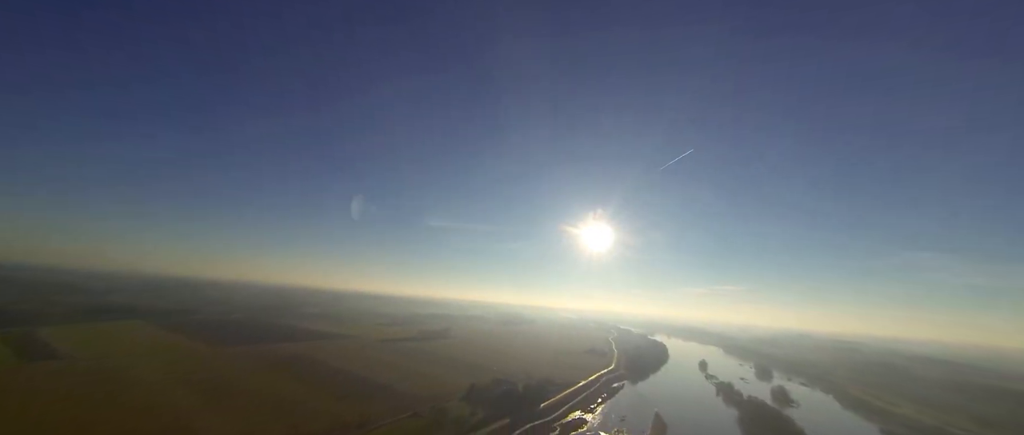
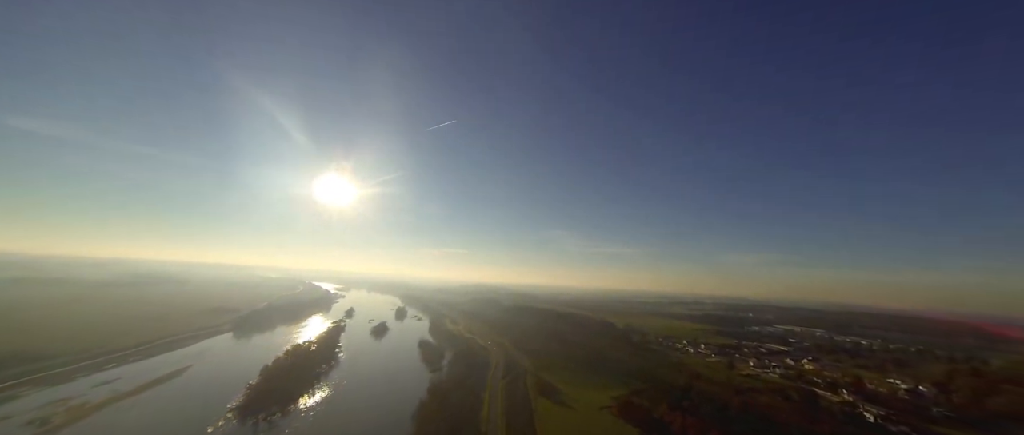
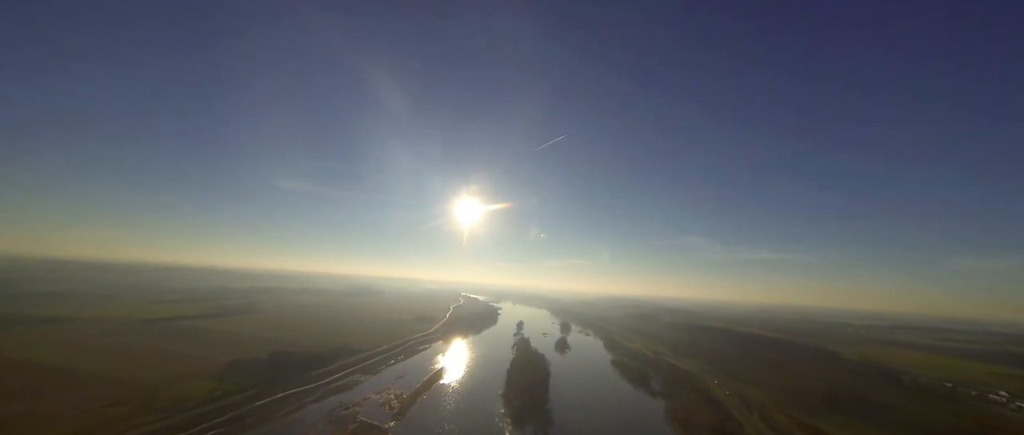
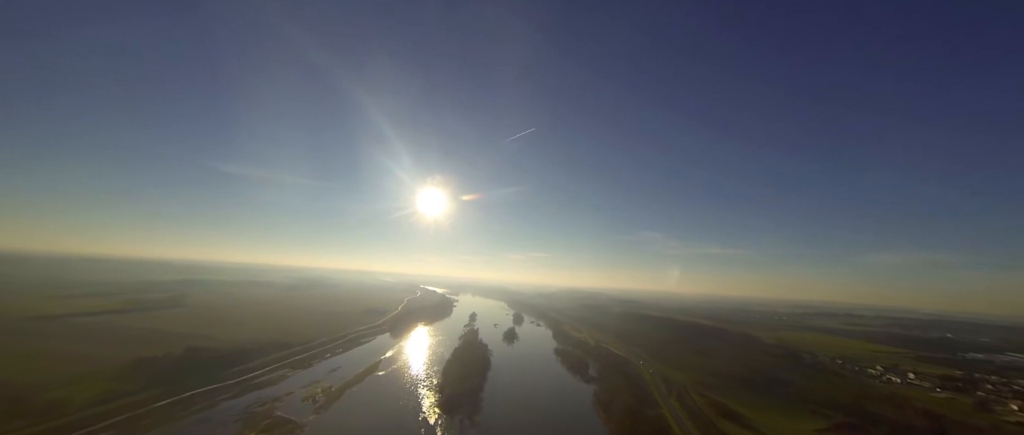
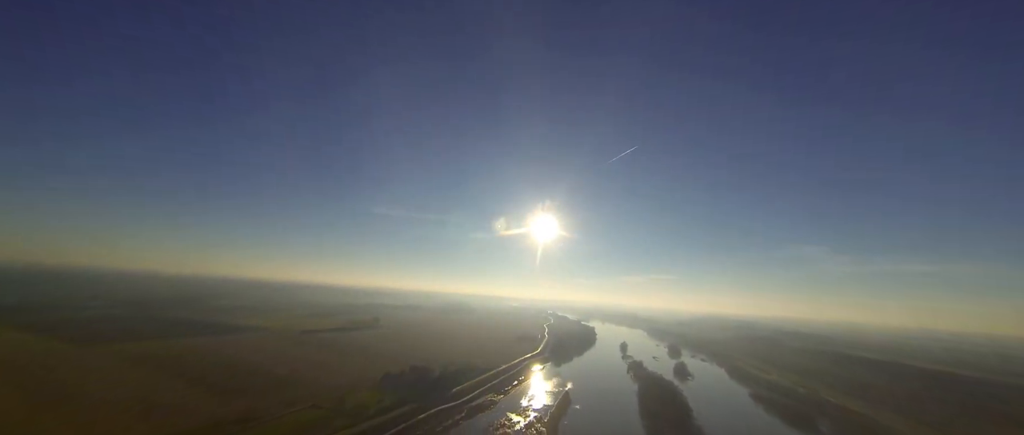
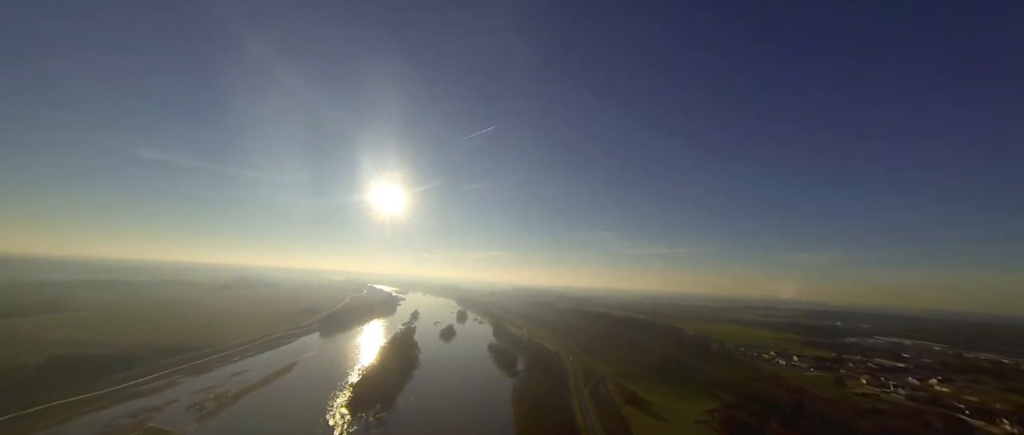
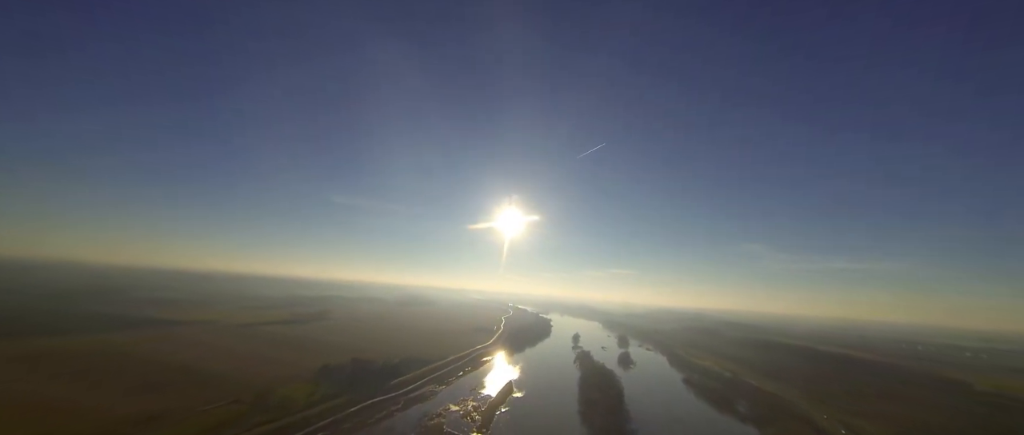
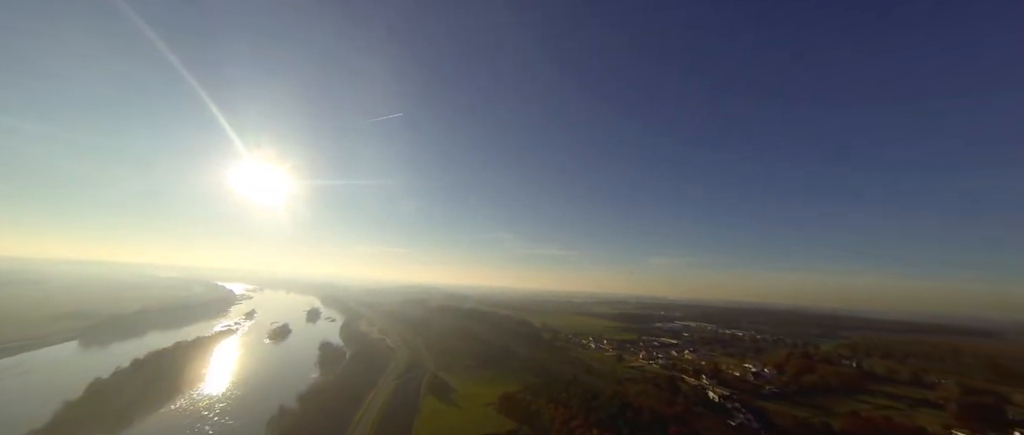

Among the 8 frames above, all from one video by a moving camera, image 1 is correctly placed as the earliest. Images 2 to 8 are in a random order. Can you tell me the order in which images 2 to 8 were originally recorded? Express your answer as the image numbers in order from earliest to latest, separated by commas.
5, 7, 3, 4, 6, 2, 8
